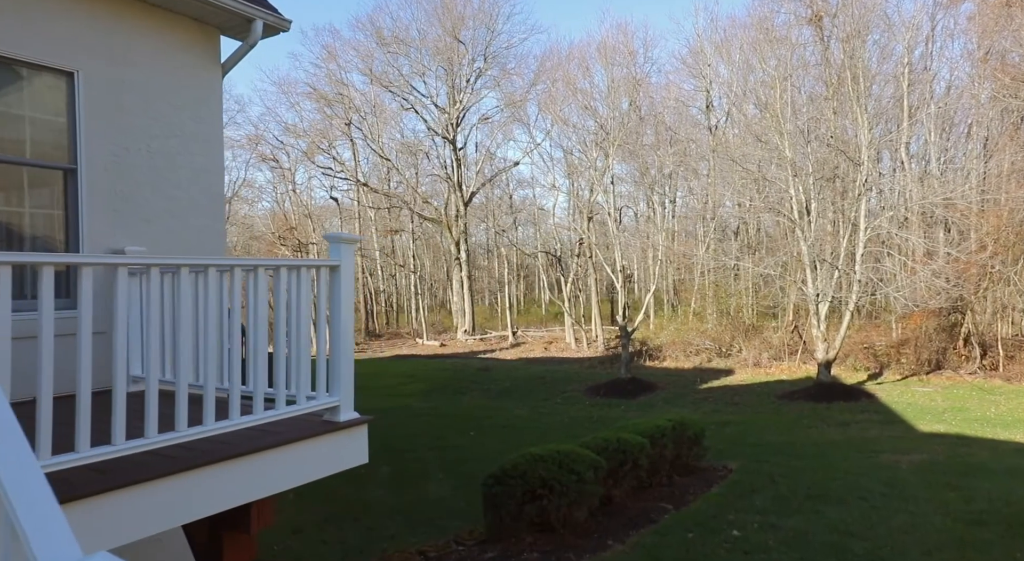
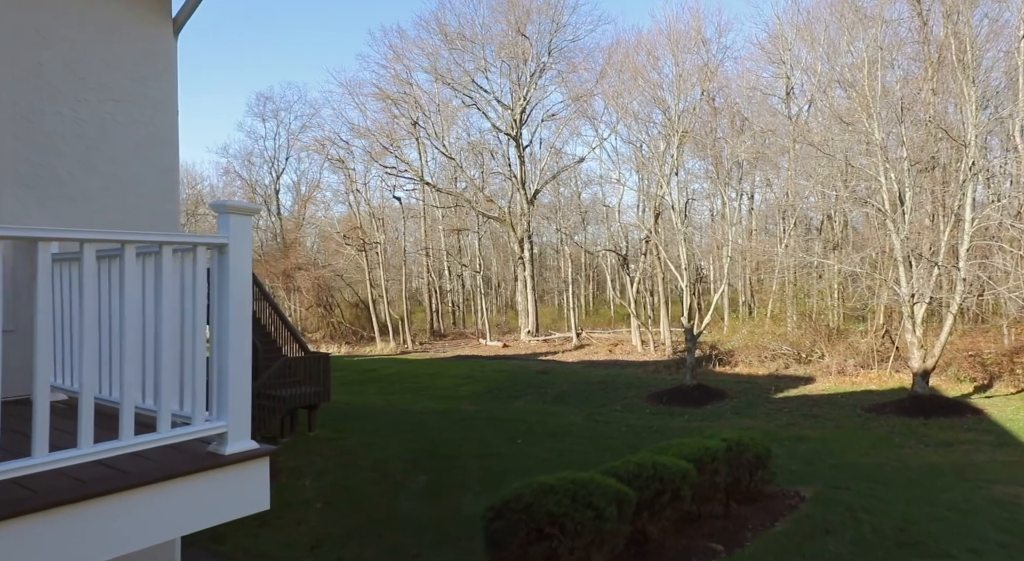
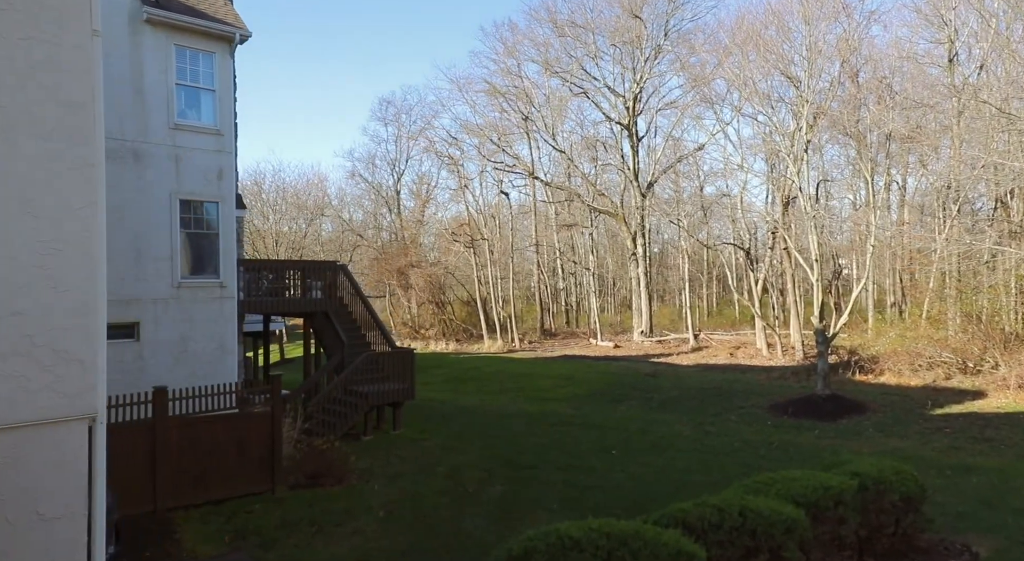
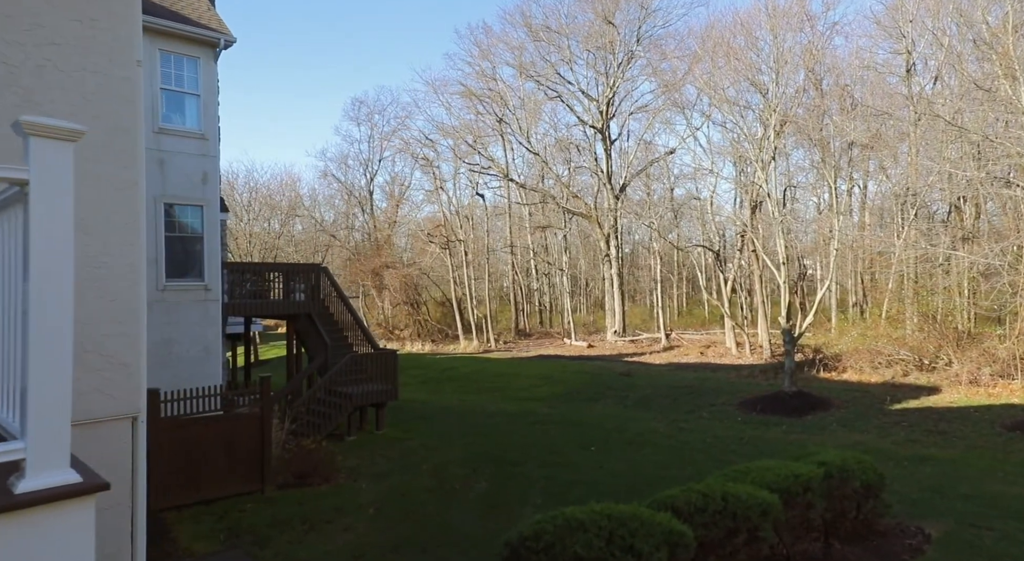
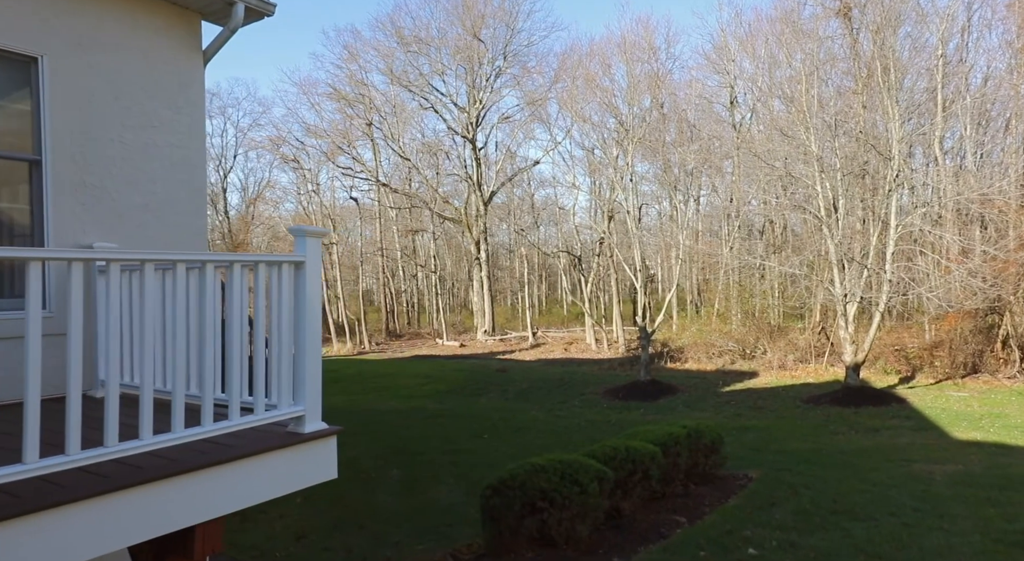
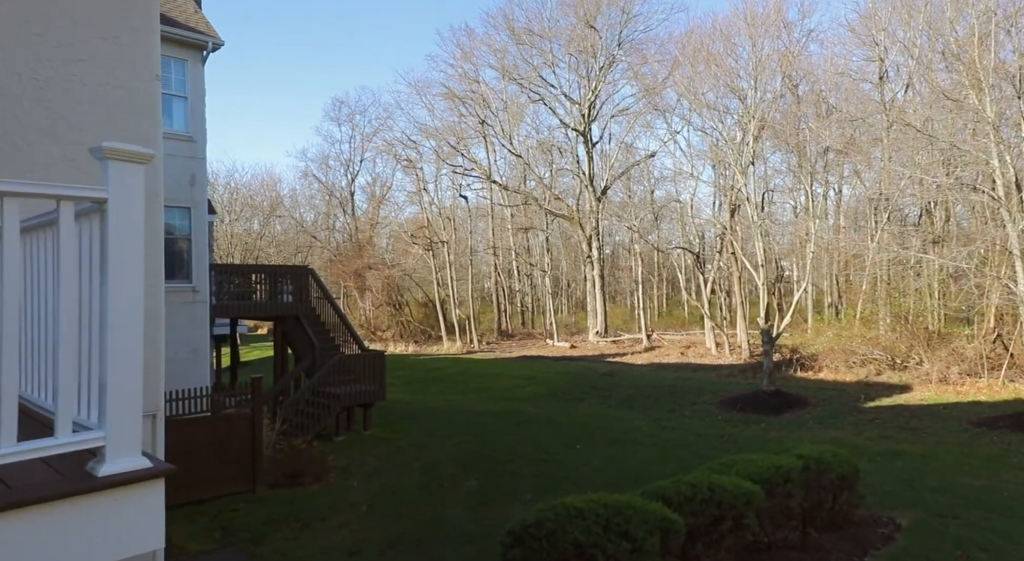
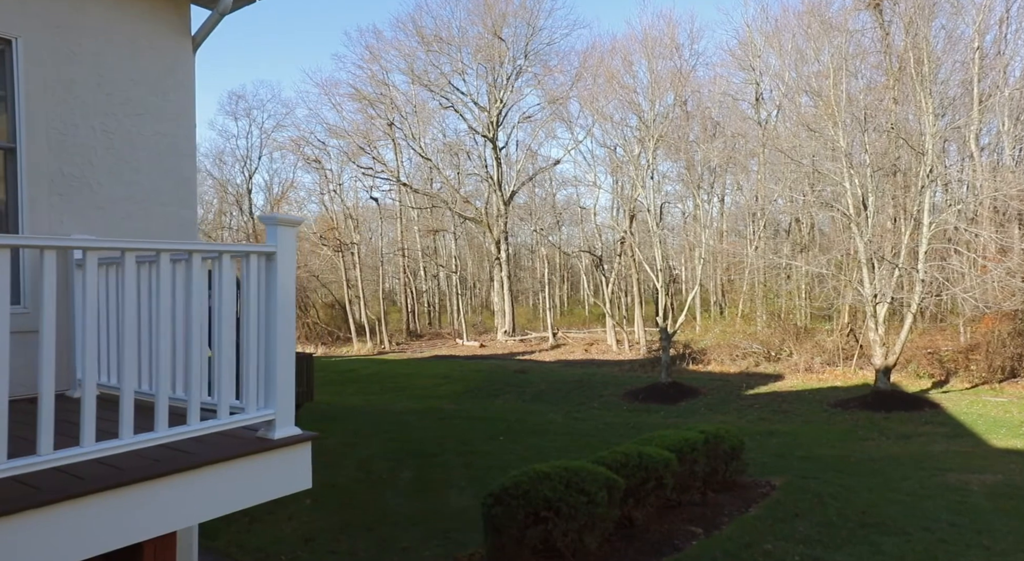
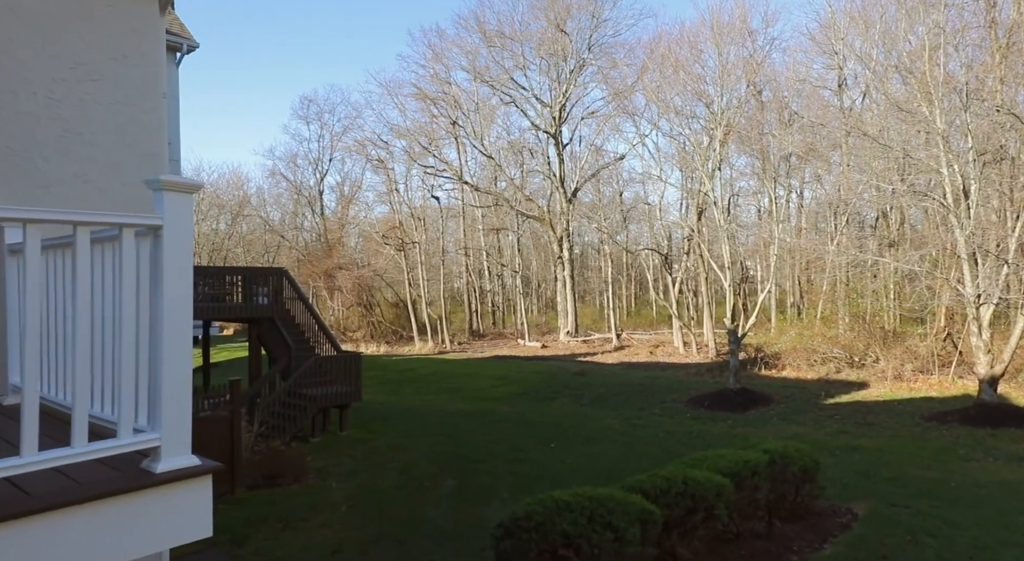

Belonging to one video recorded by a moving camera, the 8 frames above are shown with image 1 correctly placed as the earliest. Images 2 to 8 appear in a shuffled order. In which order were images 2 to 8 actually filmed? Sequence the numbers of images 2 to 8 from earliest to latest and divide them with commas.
5, 7, 2, 8, 6, 4, 3
